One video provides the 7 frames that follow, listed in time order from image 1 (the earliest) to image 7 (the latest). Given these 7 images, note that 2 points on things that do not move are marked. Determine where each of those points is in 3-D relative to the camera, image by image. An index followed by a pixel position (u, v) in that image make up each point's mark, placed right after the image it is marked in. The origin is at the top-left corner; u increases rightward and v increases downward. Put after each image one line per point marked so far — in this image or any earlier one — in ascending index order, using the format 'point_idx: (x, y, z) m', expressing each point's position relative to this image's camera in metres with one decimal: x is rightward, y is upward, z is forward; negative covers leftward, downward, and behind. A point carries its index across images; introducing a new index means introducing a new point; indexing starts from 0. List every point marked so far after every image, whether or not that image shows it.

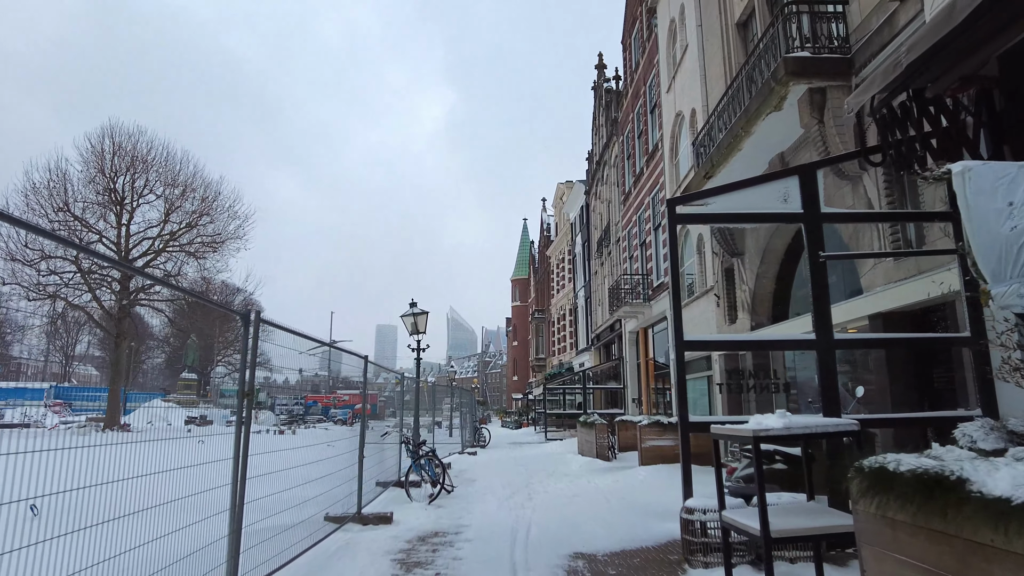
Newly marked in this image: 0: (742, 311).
0: (+4.3, -0.4, +11.8) m
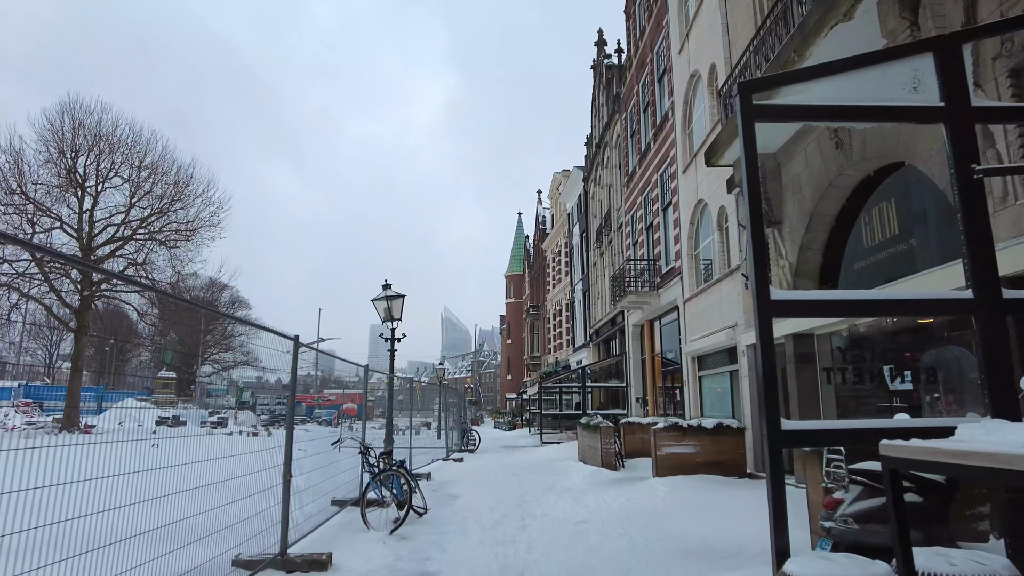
0: (+4.1, -0.1, +9.9) m
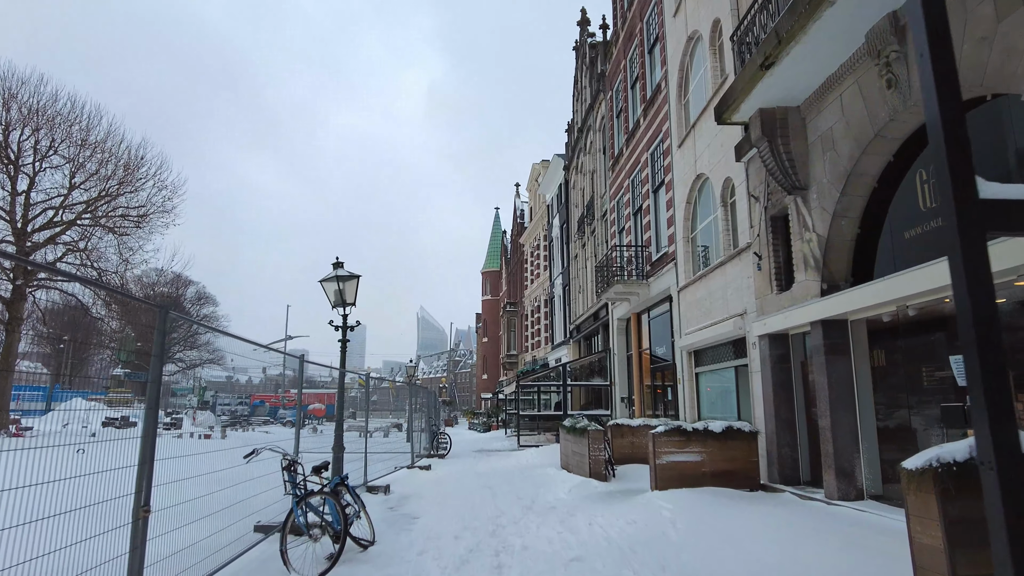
0: (+3.8, +0.2, +8.3) m
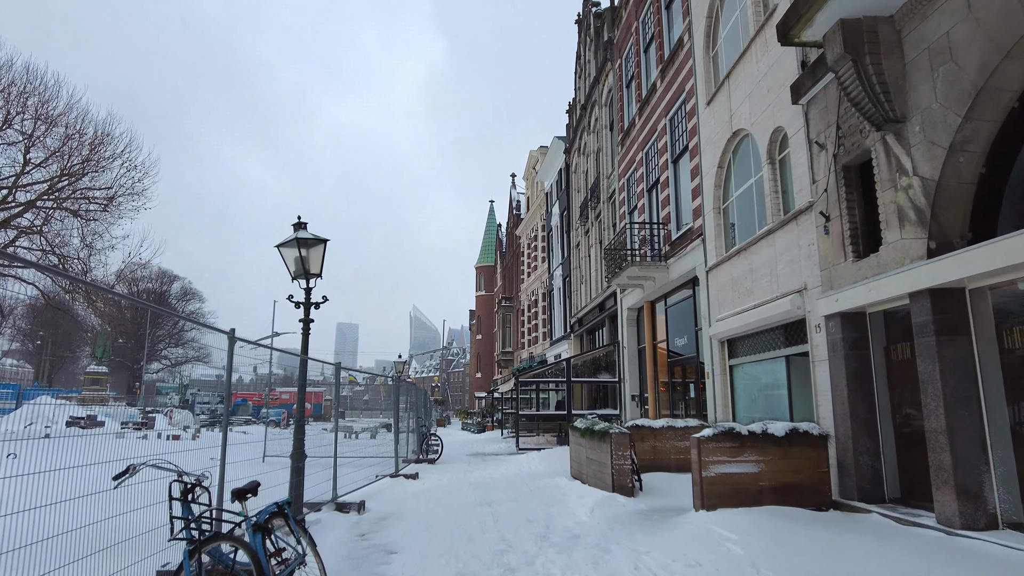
0: (+3.9, +0.6, +6.5) m
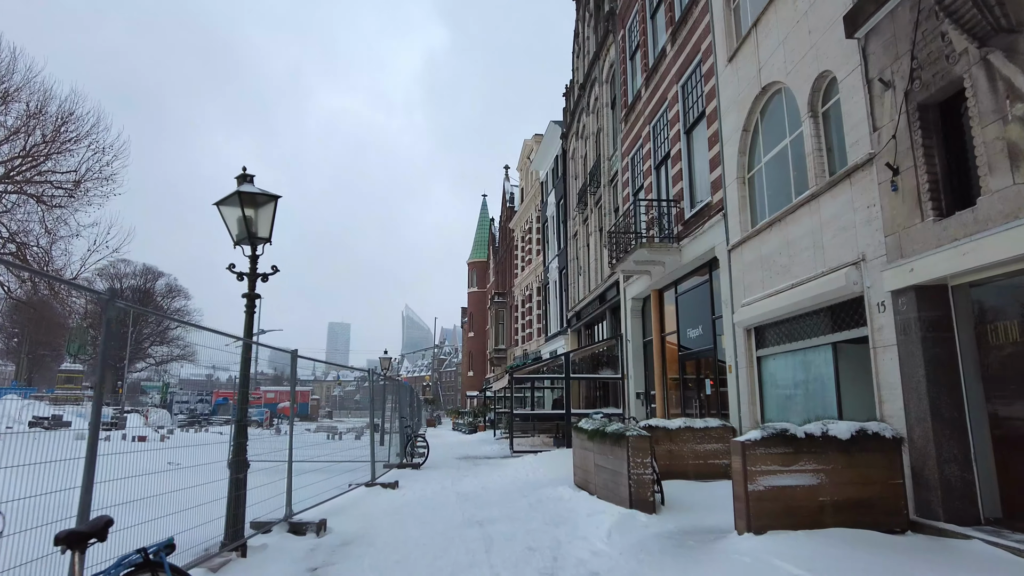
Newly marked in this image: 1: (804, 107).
0: (+3.8, +0.9, +5.0) m
1: (+3.7, +2.3, +8.2) m
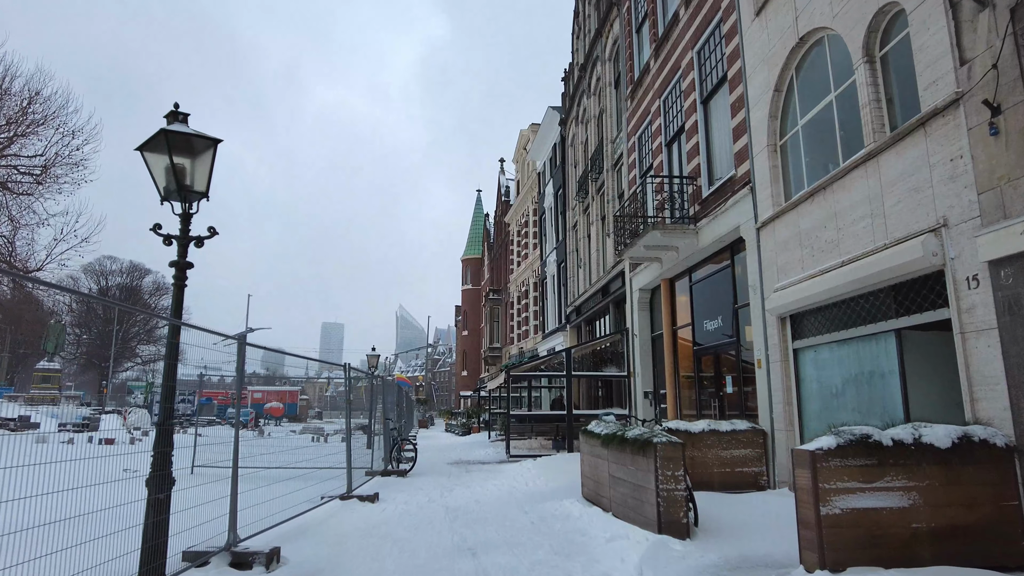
0: (+3.9, +1.1, +3.8) m
1: (+3.7, +2.6, +6.9) m
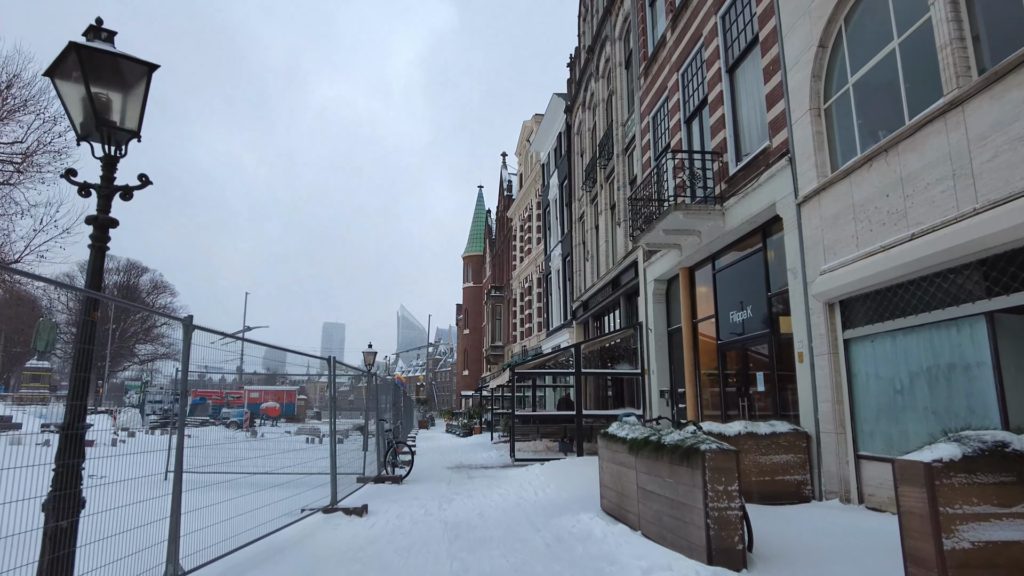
0: (+4.0, +1.4, +2.7) m
1: (+3.8, +2.8, +5.8) m
